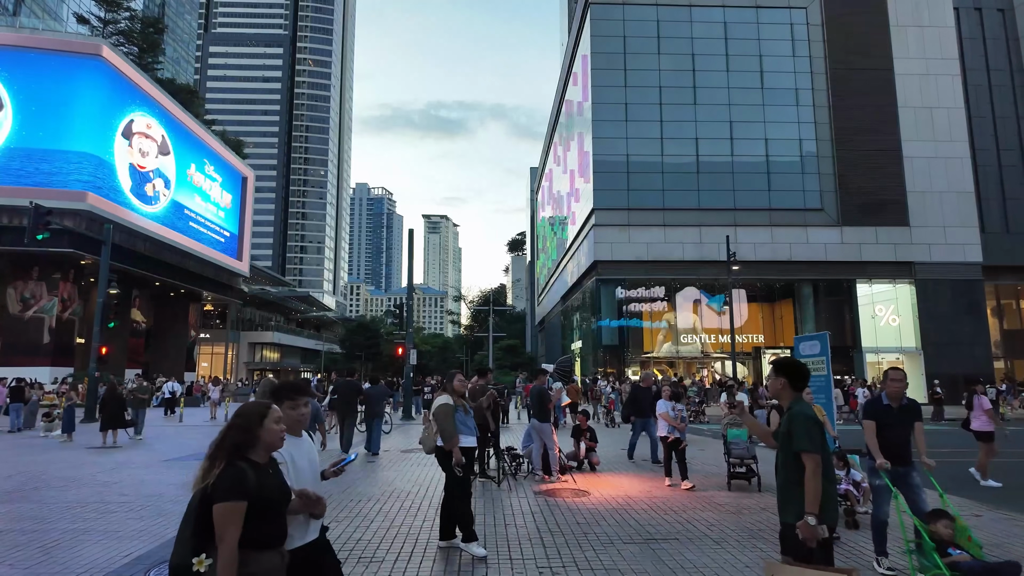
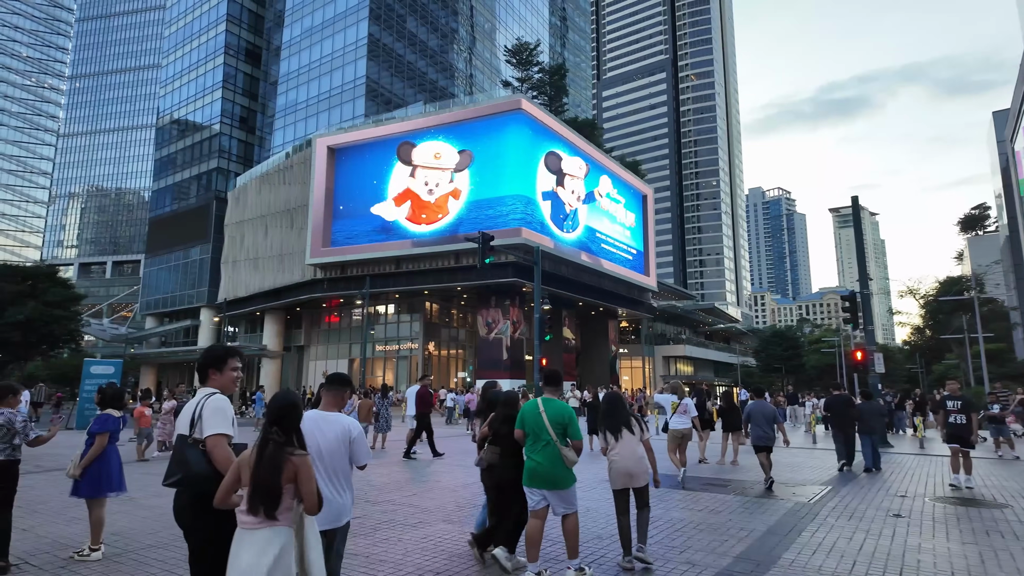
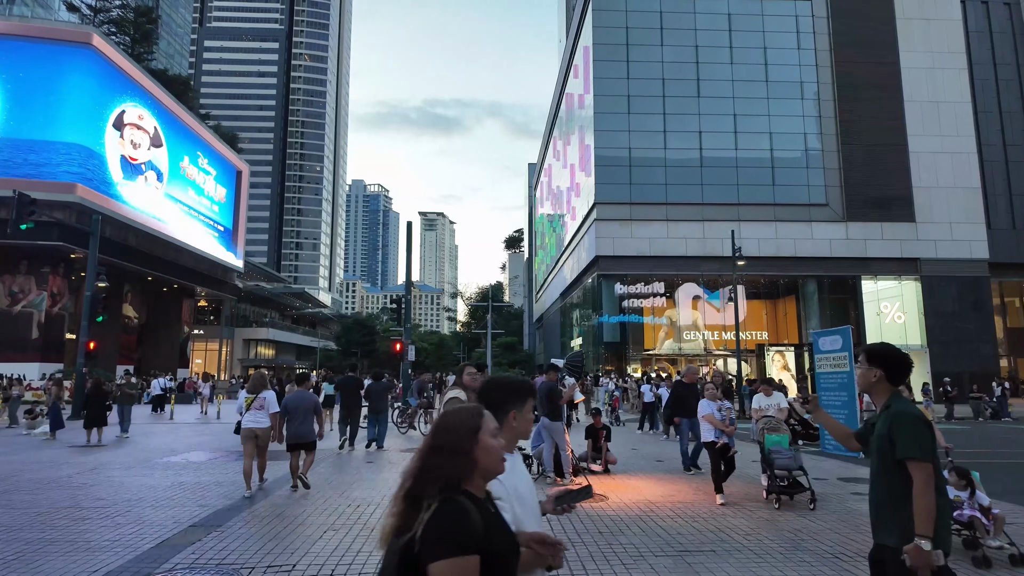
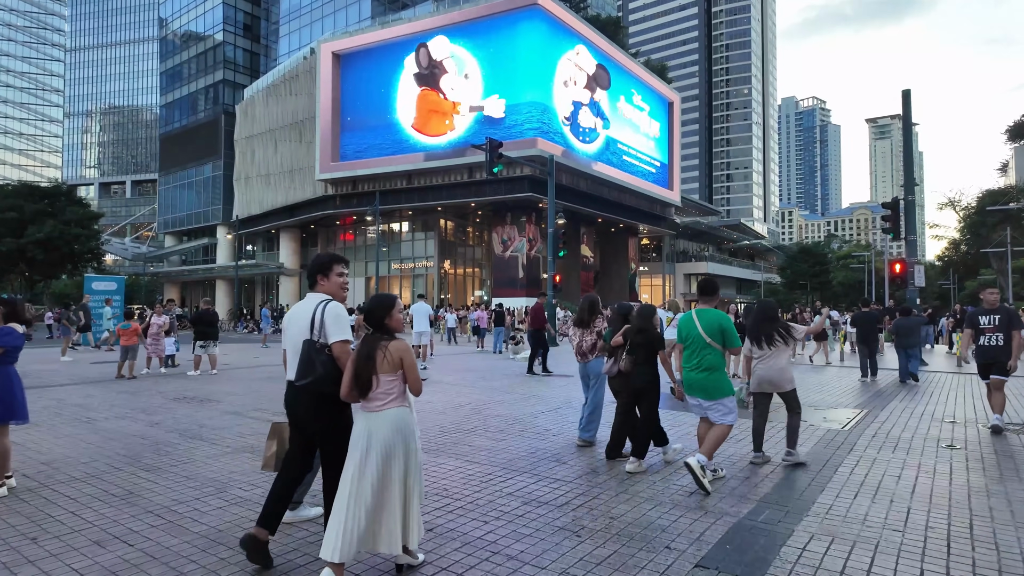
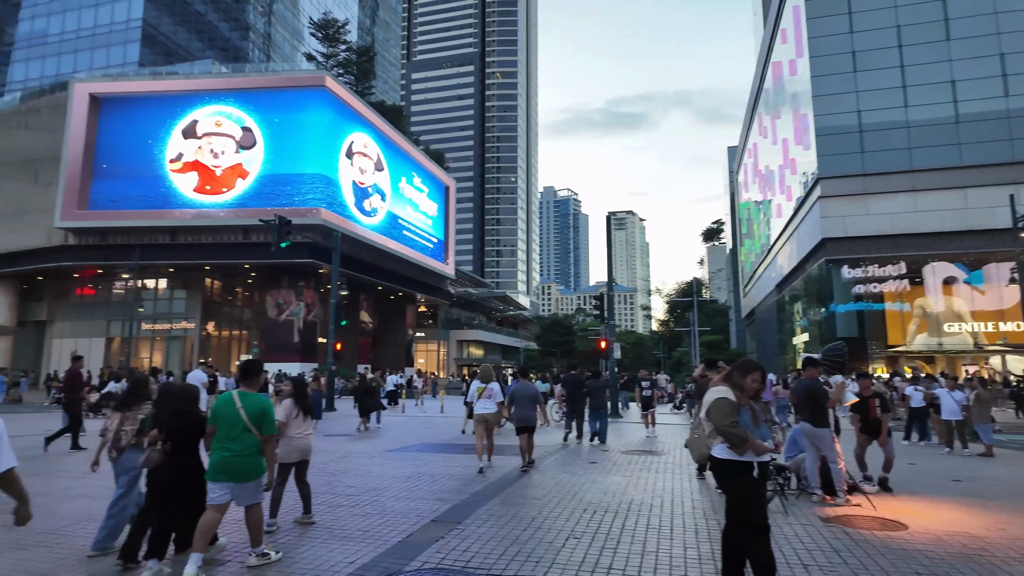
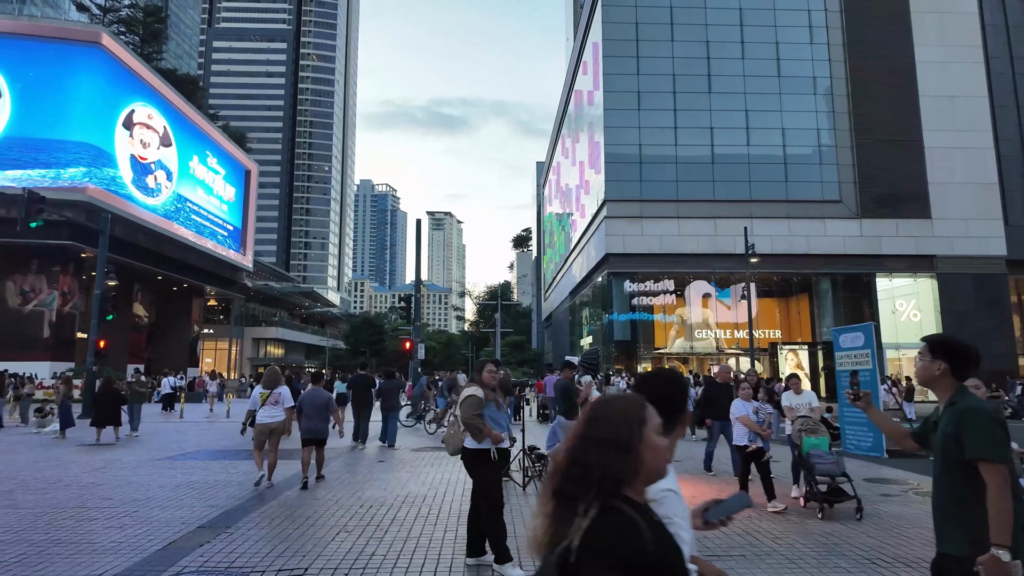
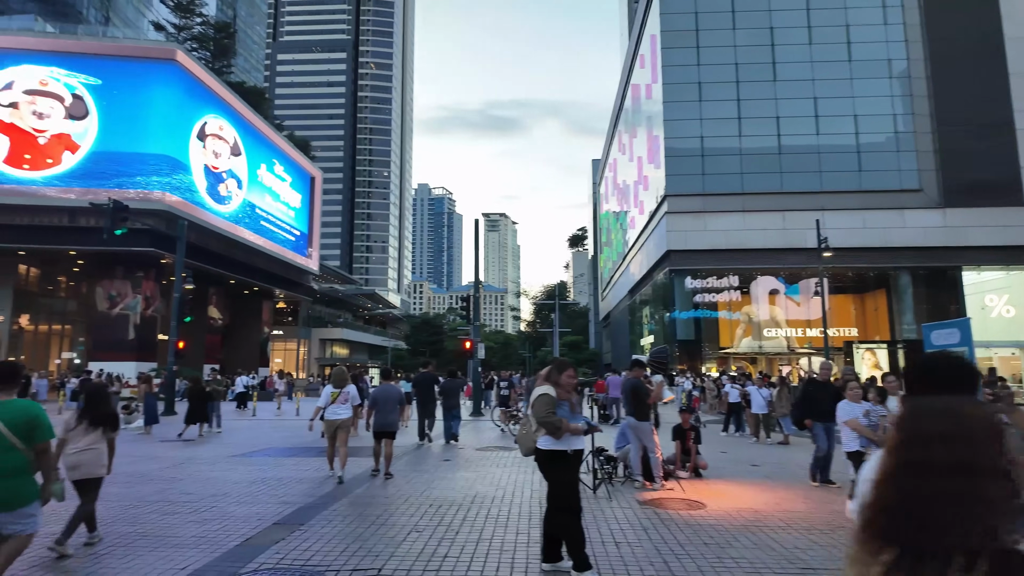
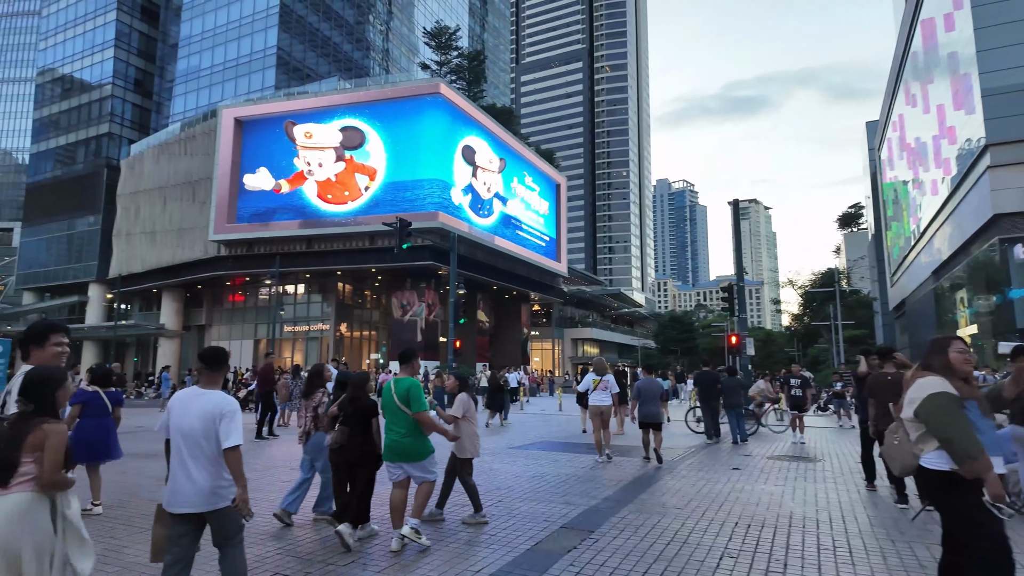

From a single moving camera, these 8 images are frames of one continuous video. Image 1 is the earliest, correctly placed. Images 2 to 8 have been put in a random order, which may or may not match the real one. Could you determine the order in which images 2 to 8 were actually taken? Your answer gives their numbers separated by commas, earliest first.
3, 6, 7, 5, 8, 2, 4
